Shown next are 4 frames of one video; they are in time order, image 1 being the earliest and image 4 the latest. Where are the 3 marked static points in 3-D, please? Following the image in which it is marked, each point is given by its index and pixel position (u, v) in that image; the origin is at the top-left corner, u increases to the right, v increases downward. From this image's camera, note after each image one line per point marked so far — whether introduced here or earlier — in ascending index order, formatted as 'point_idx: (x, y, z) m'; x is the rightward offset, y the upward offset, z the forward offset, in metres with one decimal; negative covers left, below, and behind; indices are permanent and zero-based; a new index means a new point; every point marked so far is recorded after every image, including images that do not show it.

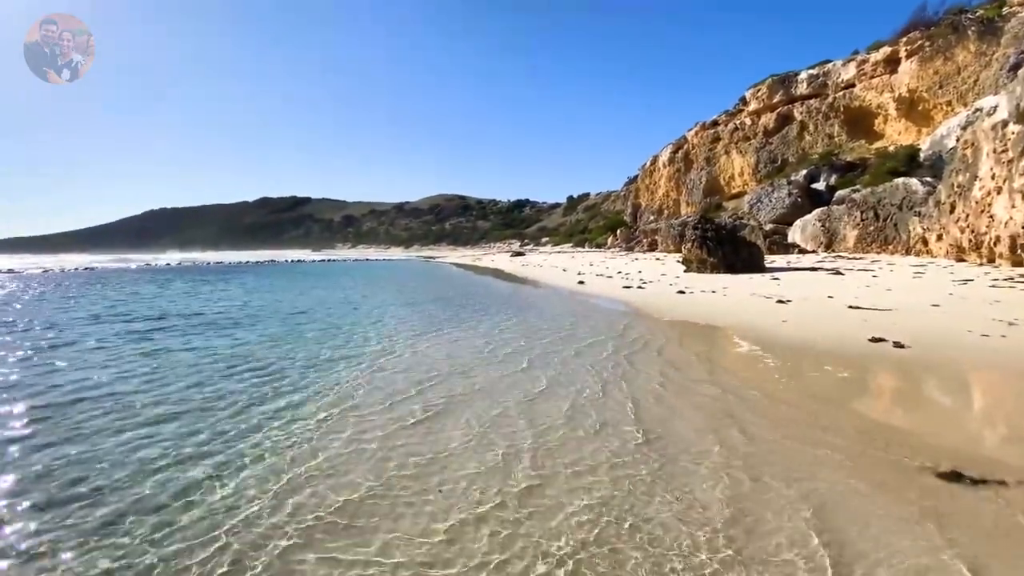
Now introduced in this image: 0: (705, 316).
0: (+4.0, -0.7, +11.8) m
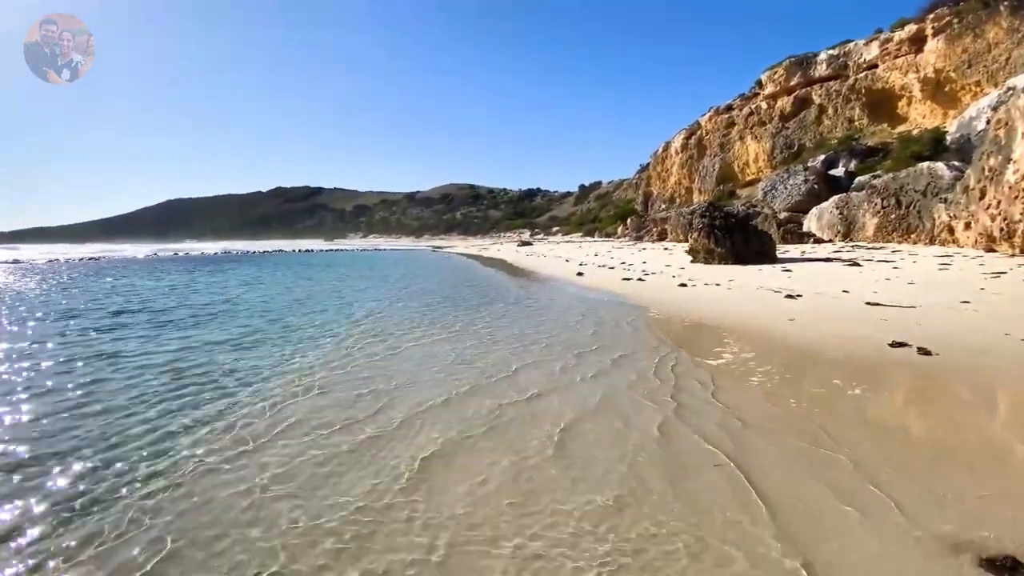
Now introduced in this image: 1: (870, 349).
0: (+3.8, -0.5, +10.8) m
1: (+5.0, -0.8, +7.6) m
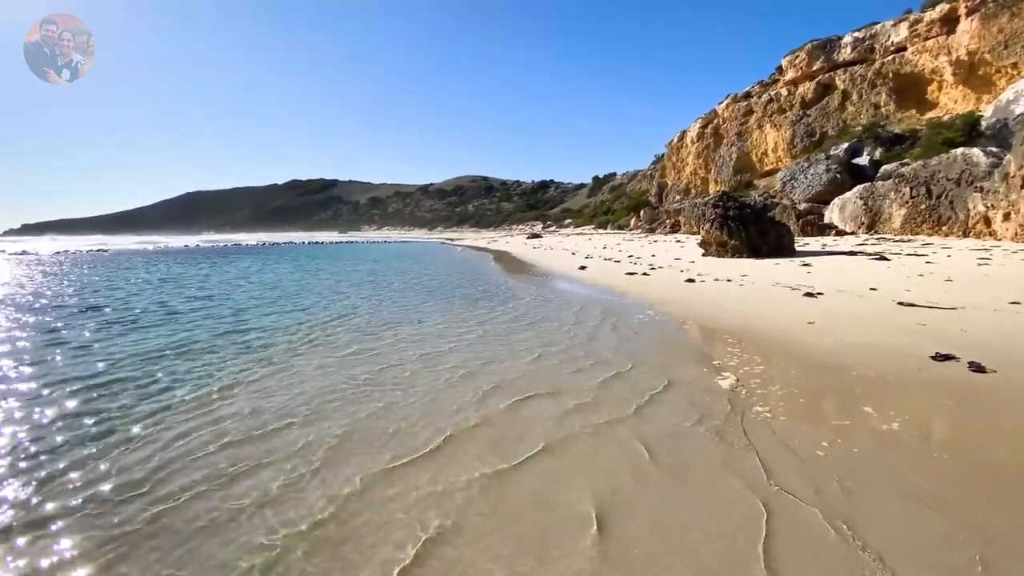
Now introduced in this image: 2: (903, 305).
0: (+3.6, -0.5, +9.8) m
1: (+4.7, -0.8, +6.5) m
2: (+6.1, -0.3, +8.6) m
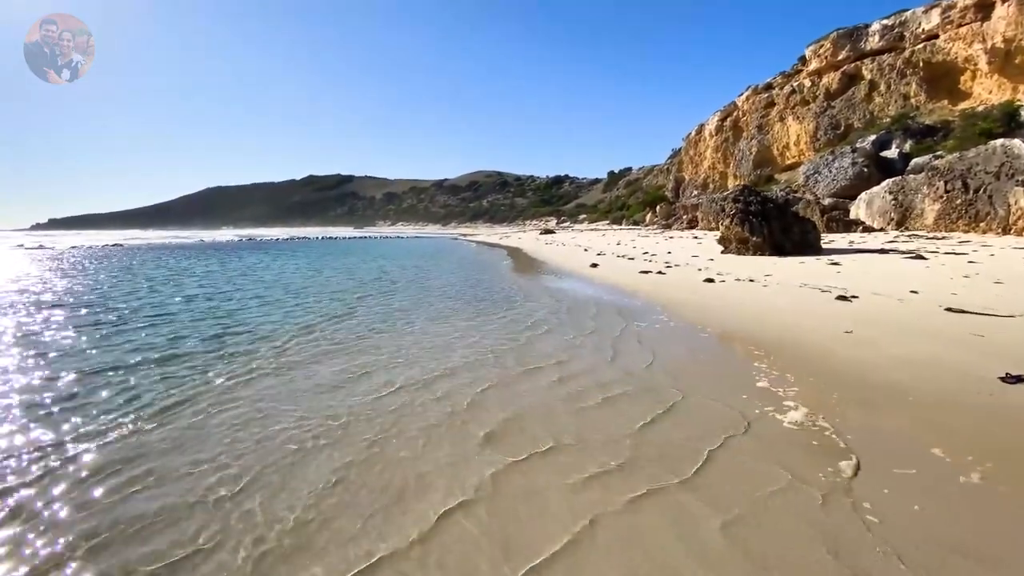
0: (+3.6, -0.5, +9.1) m
1: (+4.6, -0.9, +5.8) m
2: (+6.2, -0.3, +7.8) m
